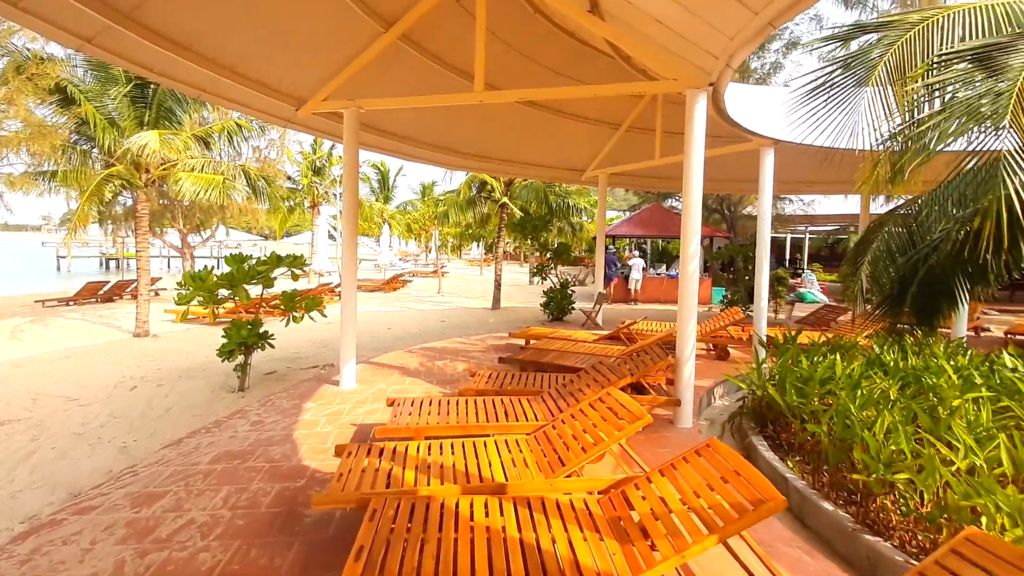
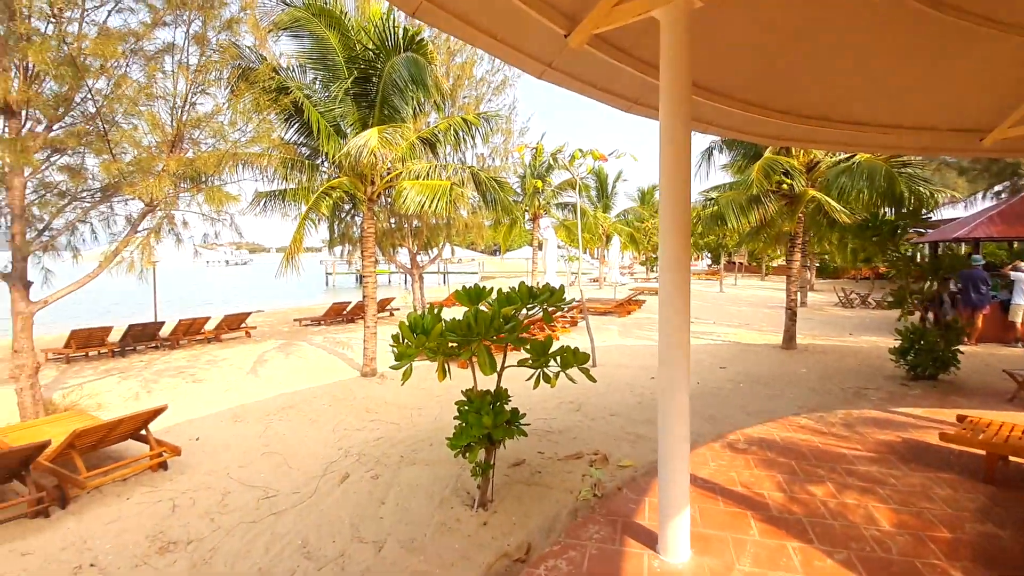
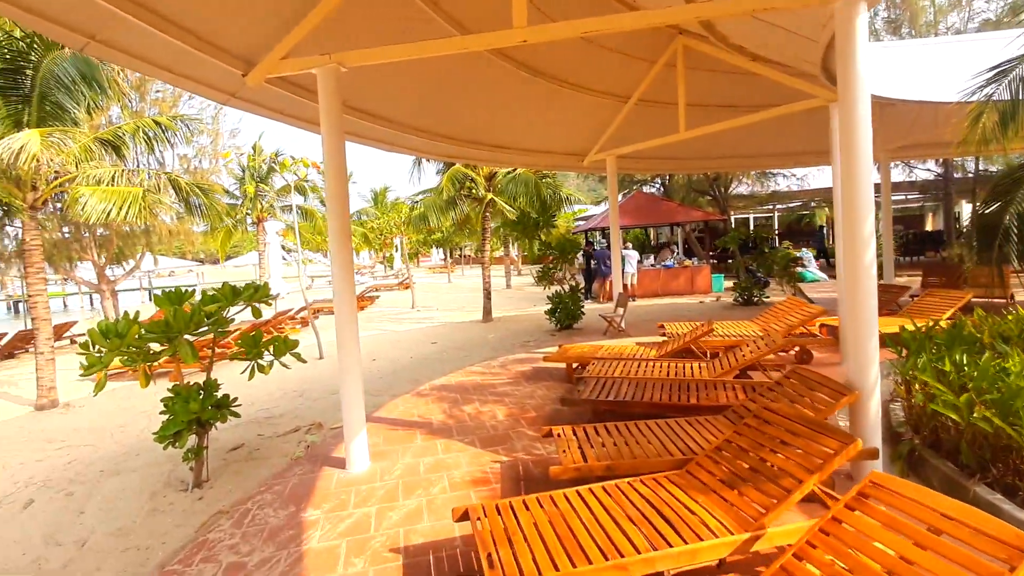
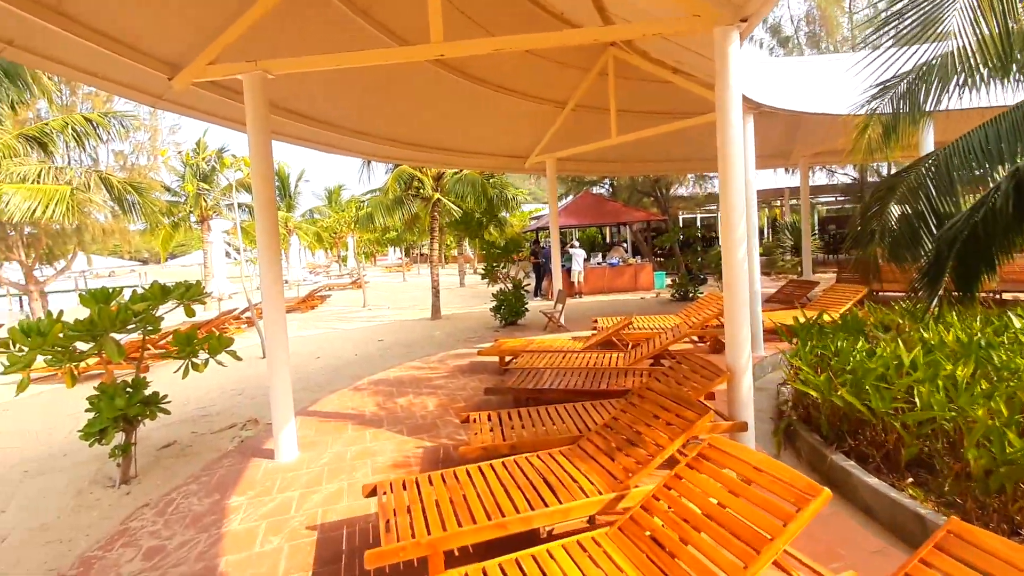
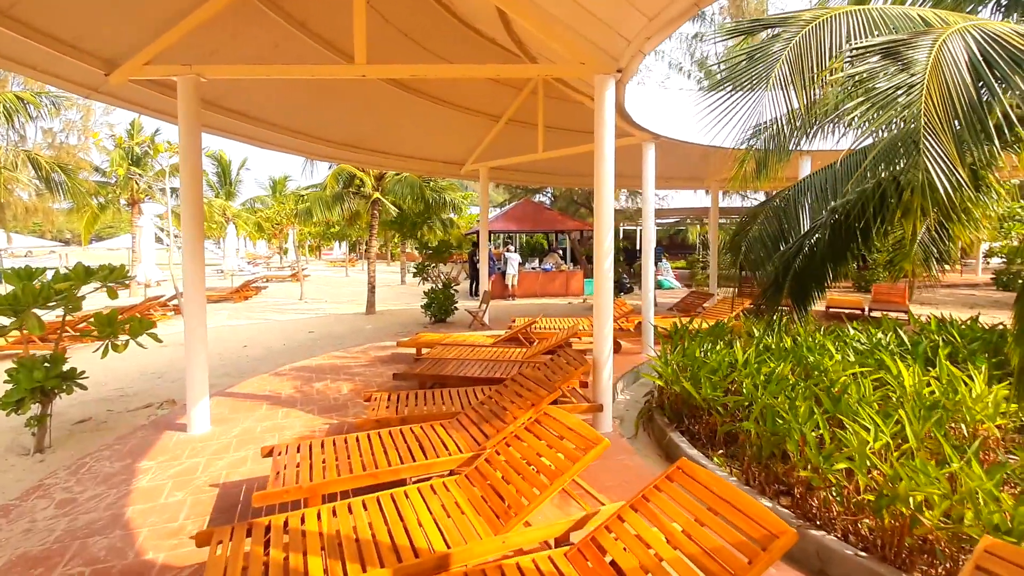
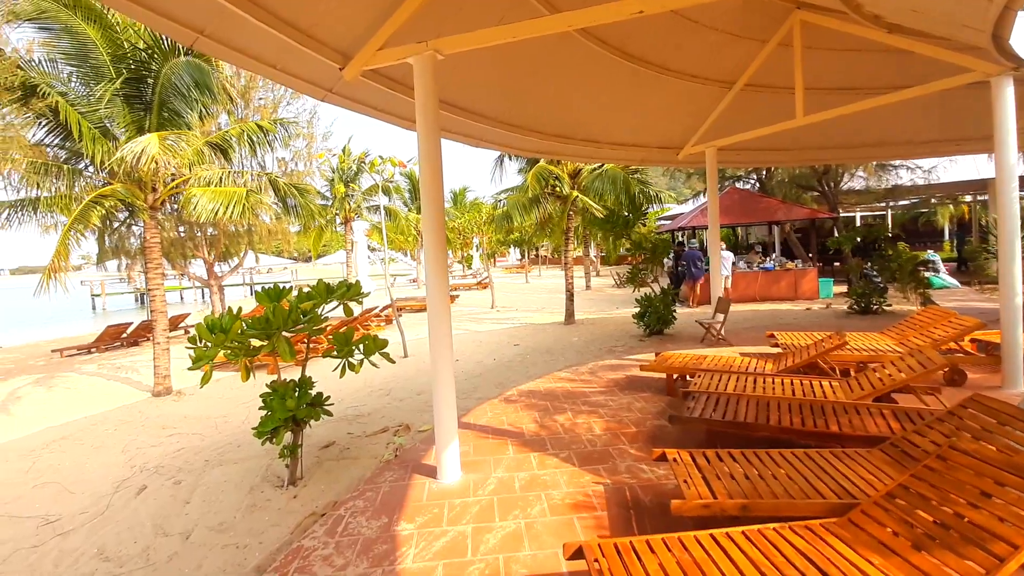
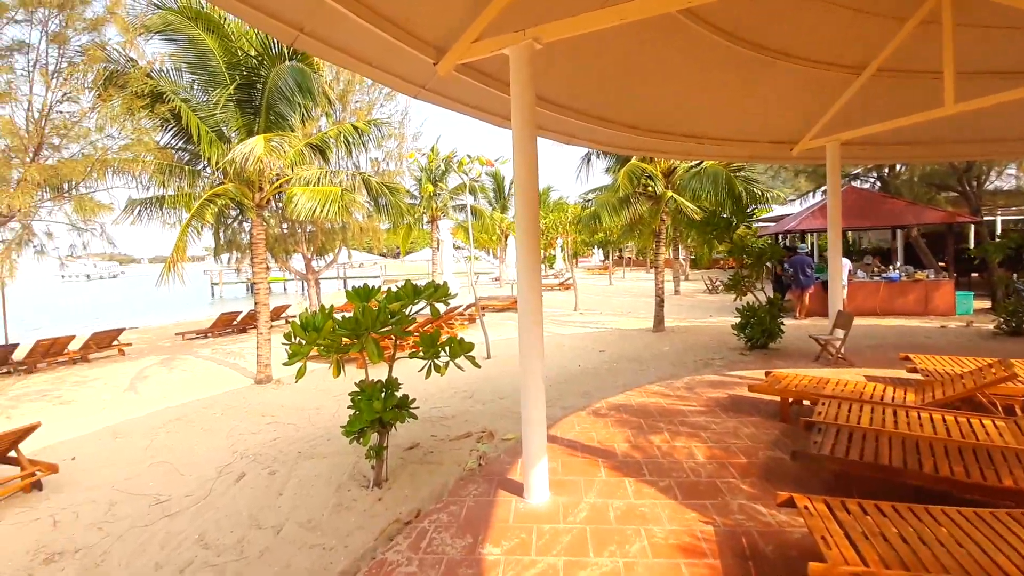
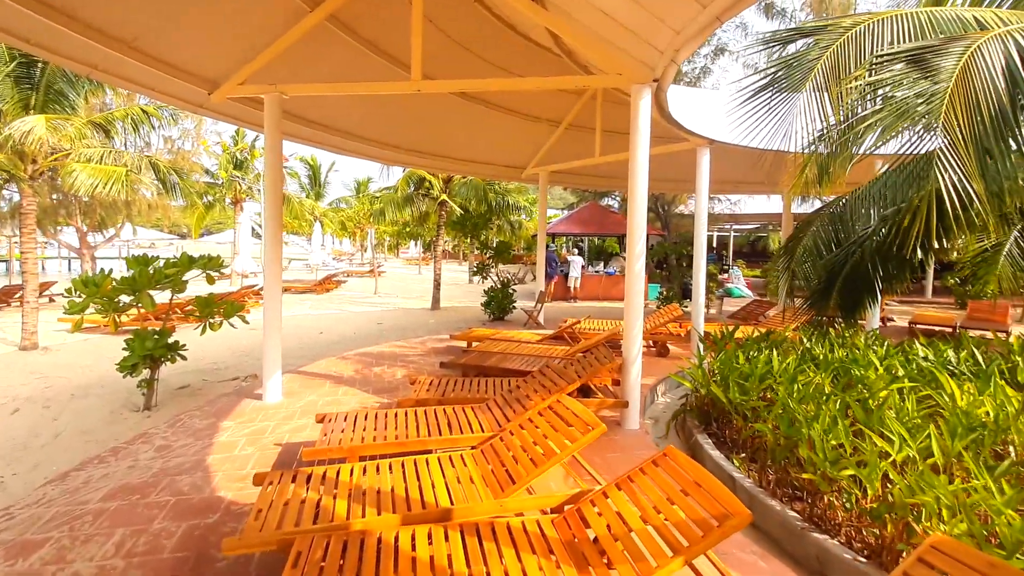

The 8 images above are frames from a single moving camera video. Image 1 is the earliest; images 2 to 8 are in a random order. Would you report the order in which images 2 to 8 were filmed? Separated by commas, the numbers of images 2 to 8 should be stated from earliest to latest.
8, 5, 4, 3, 6, 7, 2
